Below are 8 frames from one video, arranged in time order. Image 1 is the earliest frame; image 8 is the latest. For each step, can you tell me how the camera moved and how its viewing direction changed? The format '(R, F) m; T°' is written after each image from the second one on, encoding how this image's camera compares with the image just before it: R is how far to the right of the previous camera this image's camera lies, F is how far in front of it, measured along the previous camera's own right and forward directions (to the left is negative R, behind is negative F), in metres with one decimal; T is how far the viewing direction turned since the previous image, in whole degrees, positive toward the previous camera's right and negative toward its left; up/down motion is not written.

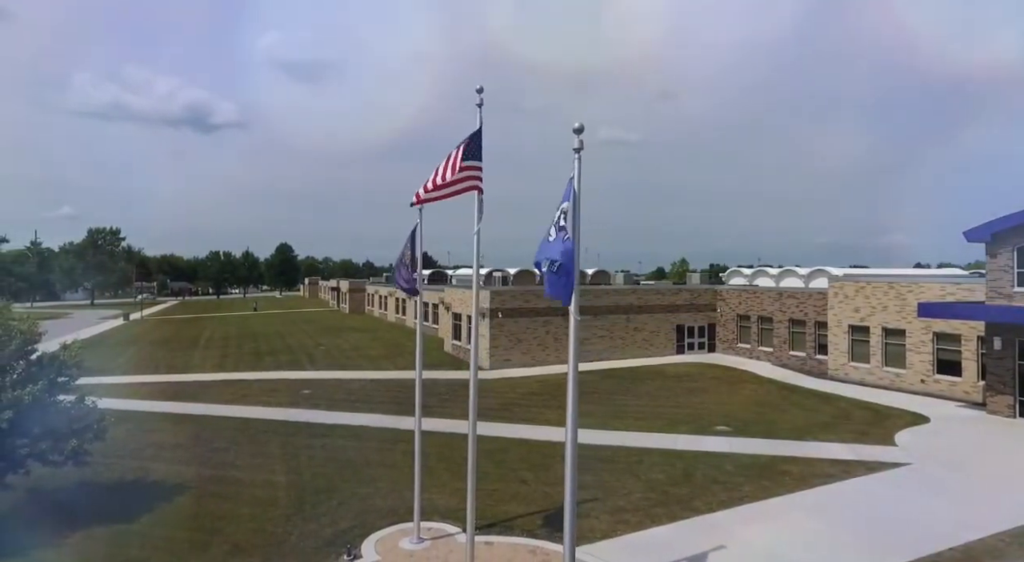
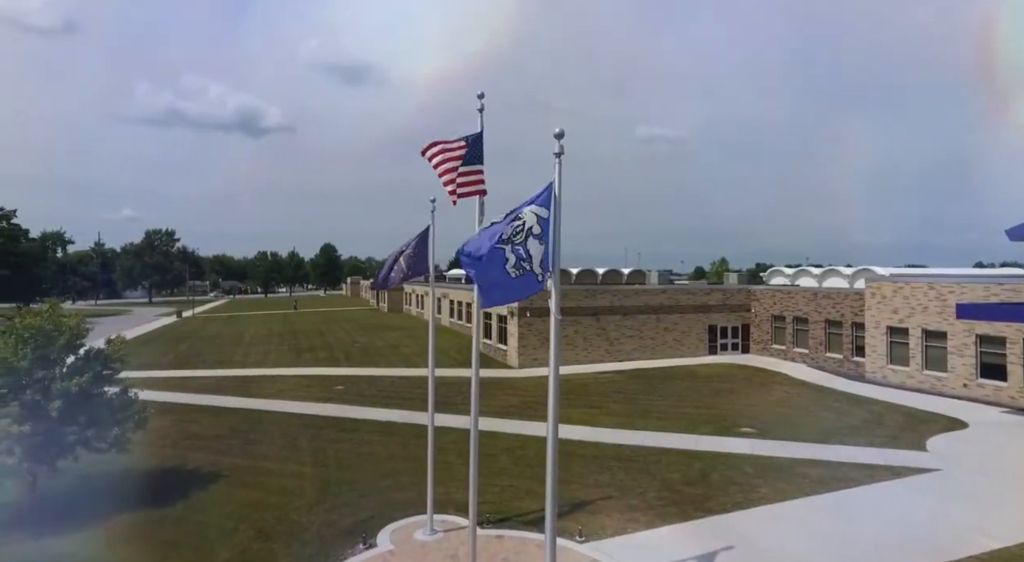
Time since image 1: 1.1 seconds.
(+0.8, -0.3) m; -4°
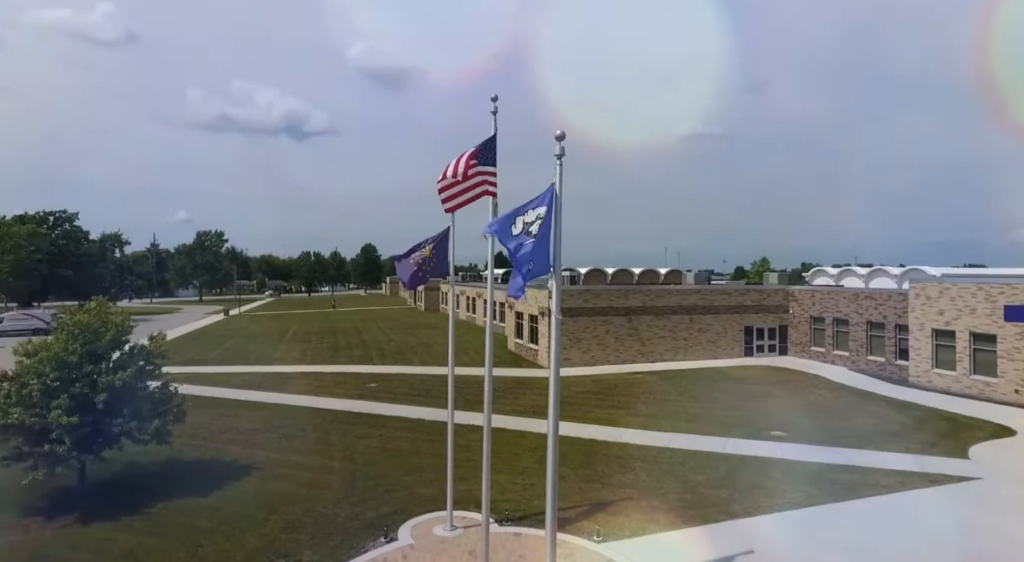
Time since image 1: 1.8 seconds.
(+0.5, -0.1) m; -4°
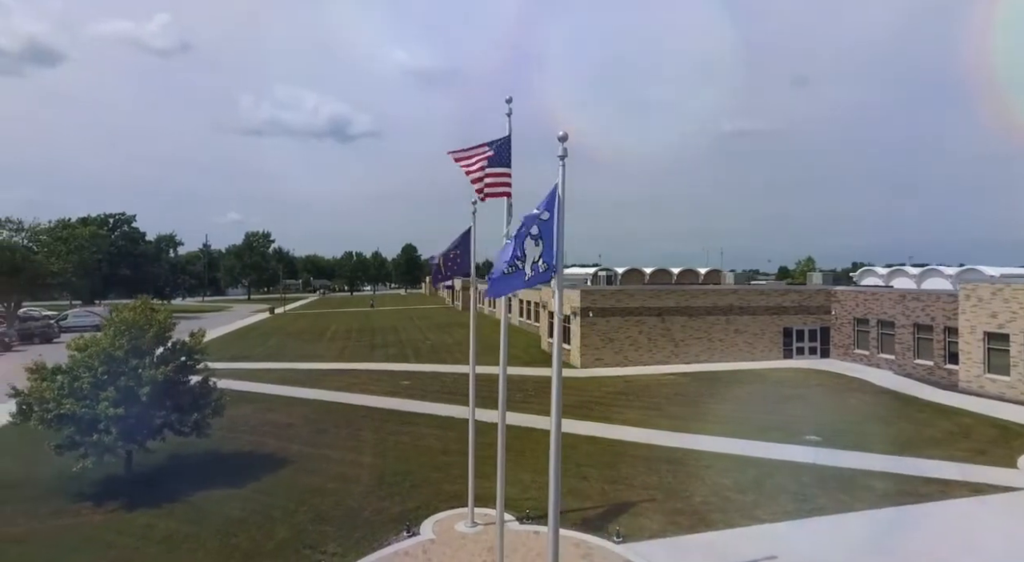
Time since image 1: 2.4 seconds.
(+0.5, -0.1) m; -4°
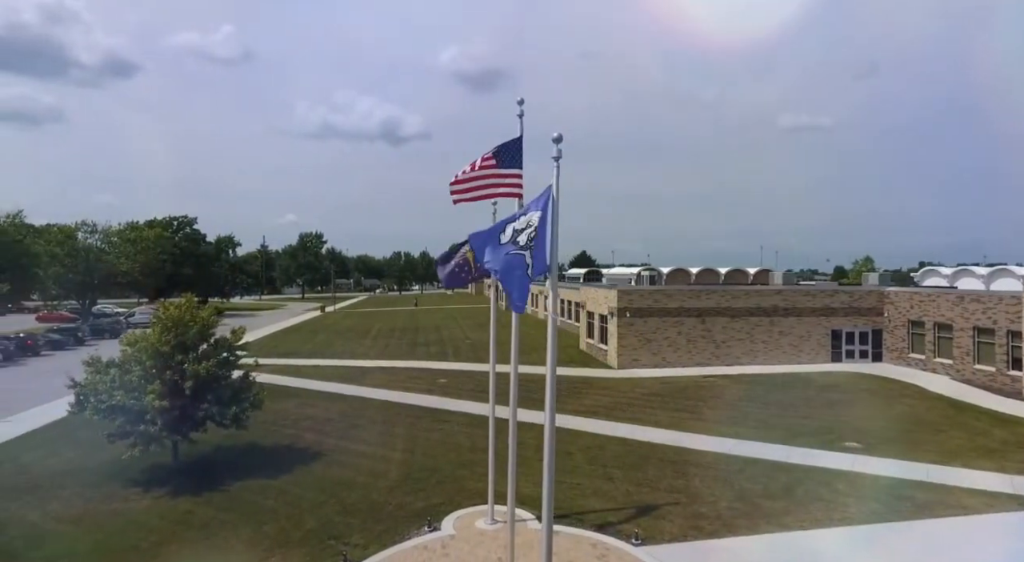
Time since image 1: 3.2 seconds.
(+0.8, -0.1) m; -5°
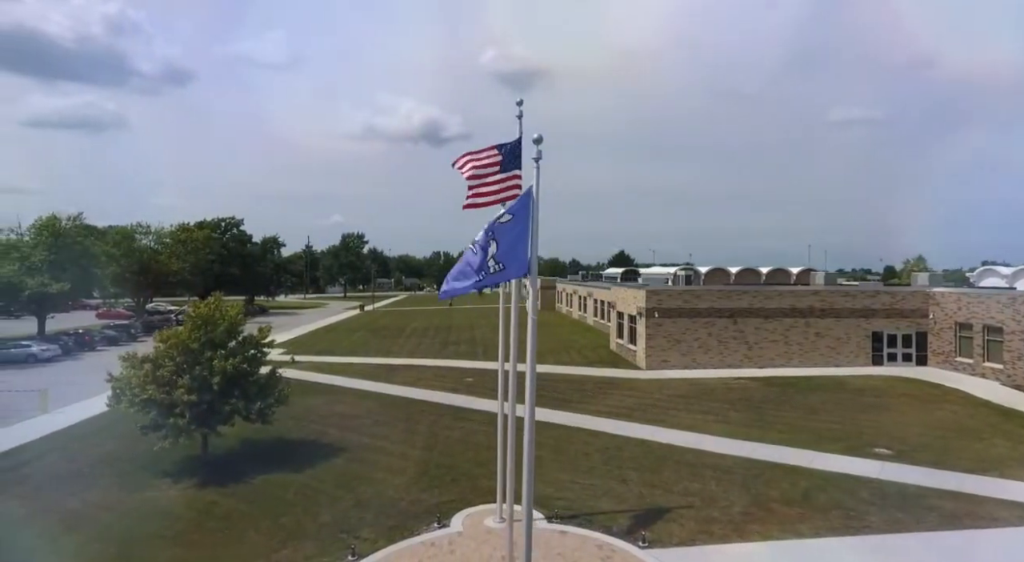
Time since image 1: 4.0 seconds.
(+0.9, 0.0) m; -5°
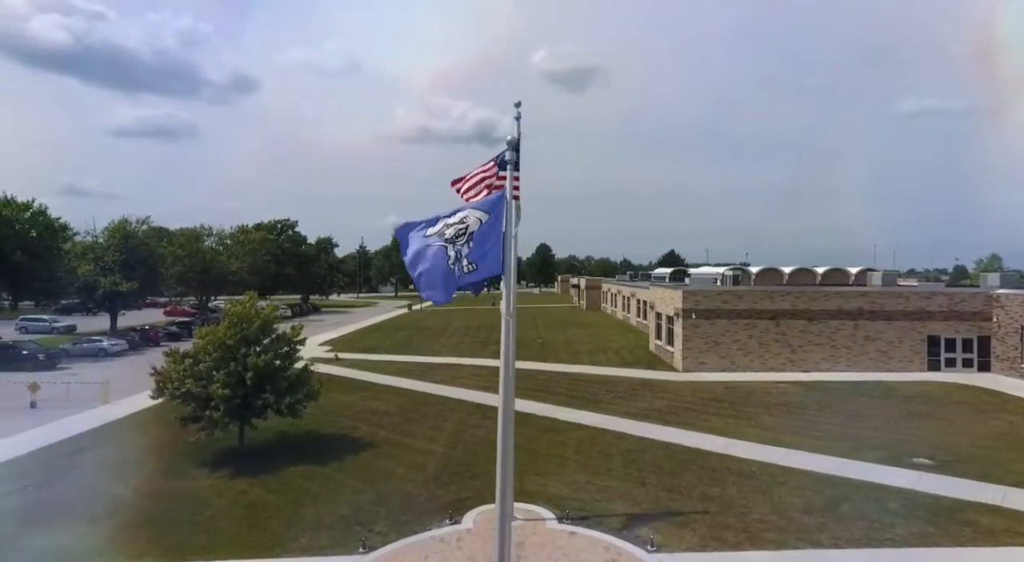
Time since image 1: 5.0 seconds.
(+1.1, 0.0) m; -6°
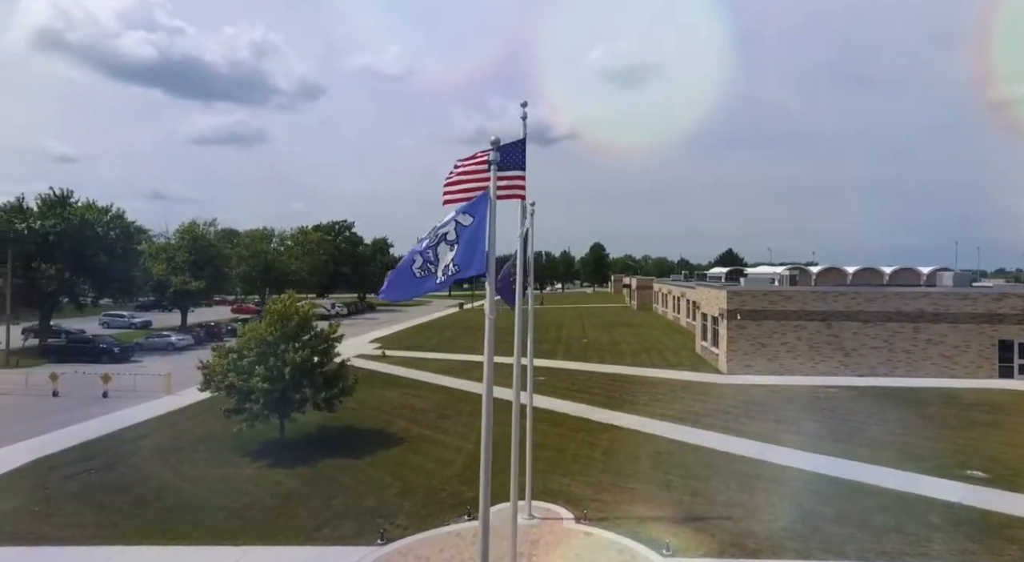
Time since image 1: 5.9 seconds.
(+1.0, +0.1) m; -6°
